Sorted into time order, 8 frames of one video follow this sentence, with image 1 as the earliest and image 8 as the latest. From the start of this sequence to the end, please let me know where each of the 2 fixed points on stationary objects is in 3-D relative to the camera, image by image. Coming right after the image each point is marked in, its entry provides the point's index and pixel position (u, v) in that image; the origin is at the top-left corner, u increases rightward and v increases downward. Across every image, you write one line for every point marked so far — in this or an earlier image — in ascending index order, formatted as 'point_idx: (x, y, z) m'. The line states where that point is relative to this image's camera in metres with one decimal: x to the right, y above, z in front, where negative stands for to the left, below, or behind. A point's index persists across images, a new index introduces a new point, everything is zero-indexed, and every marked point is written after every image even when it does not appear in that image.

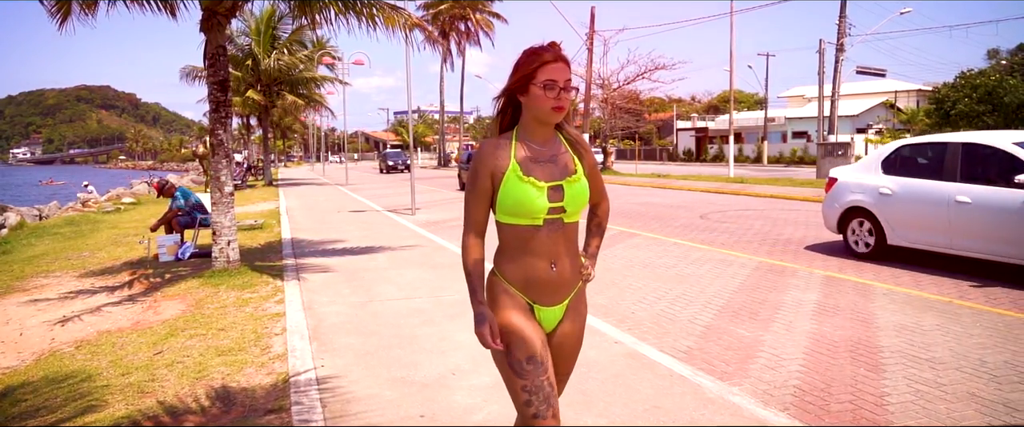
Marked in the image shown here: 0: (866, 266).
0: (+4.3, -0.6, +8.8) m
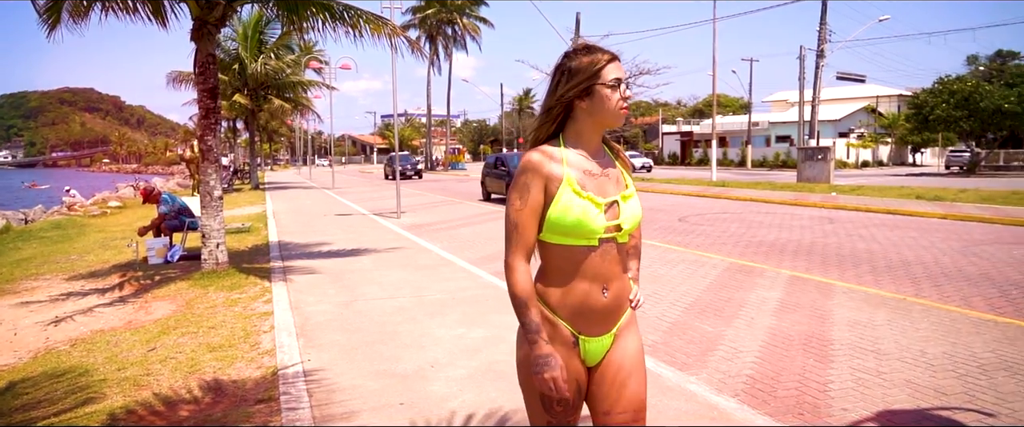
0: (+4.0, -0.7, +9.2) m
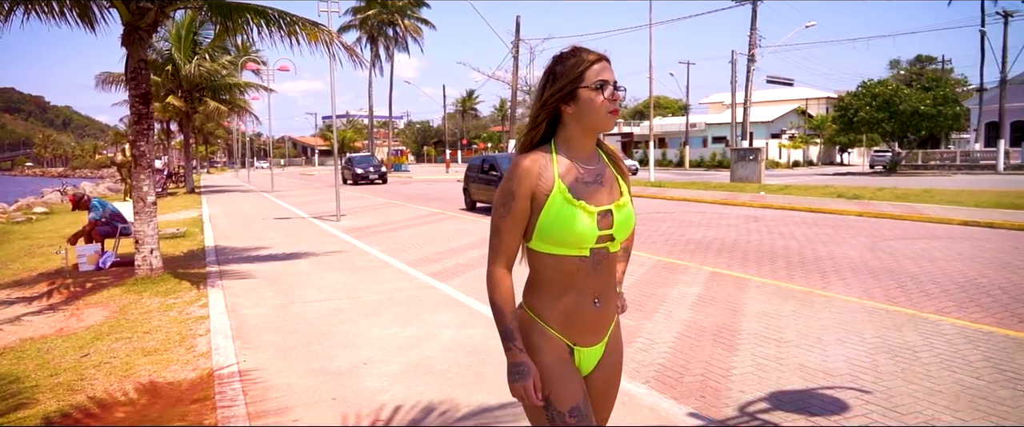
0: (+3.2, -0.7, +9.8) m
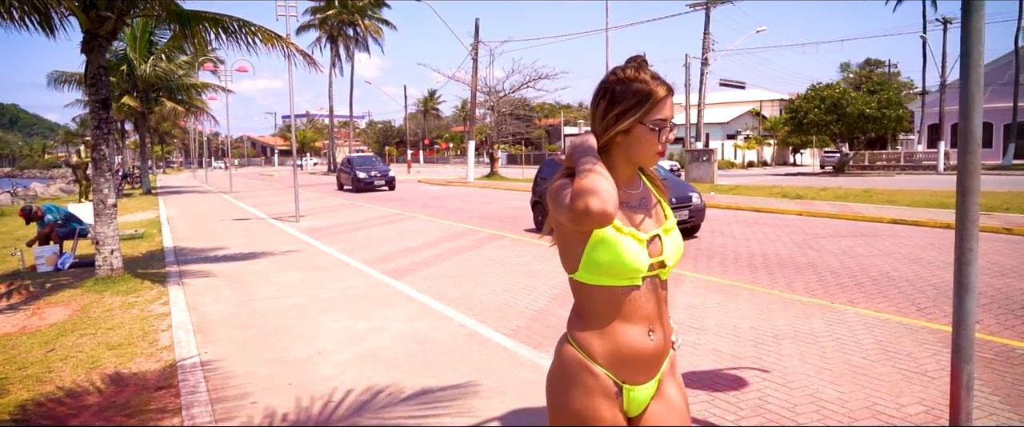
0: (+2.5, -0.7, +10.4) m
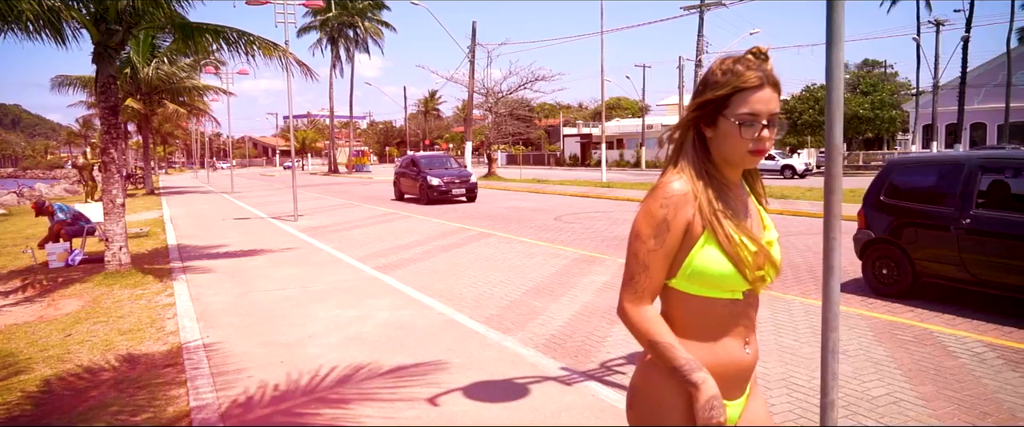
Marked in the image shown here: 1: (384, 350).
0: (+2.3, -0.6, +11.1) m
1: (-1.0, -1.1, +5.9) m
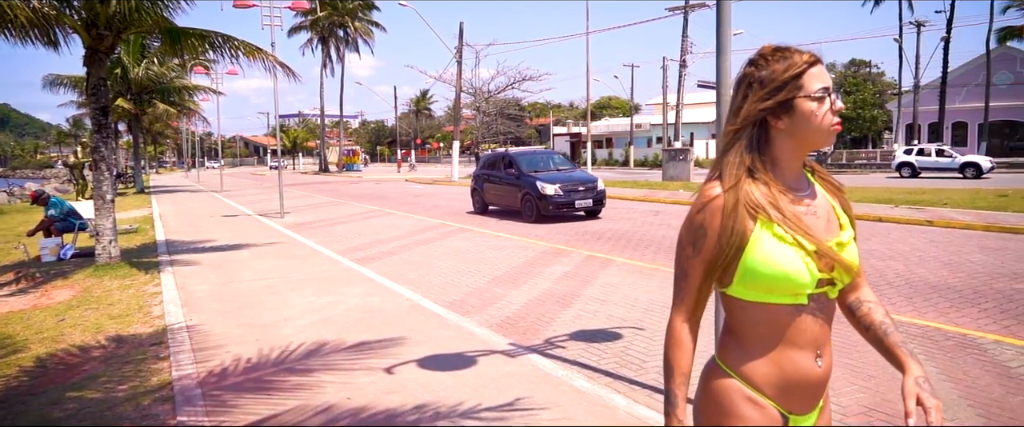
0: (+1.8, -0.6, +11.7) m
1: (-1.4, -1.0, +6.5) m
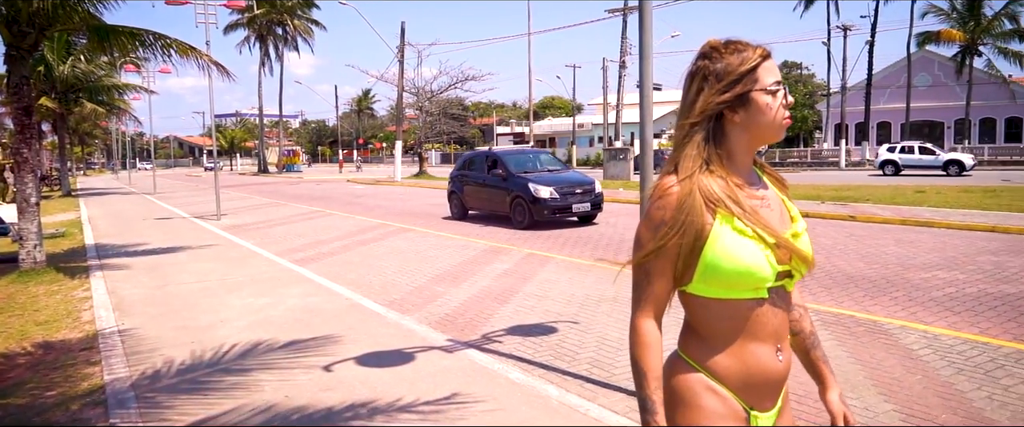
0: (+0.9, -0.5, +11.9) m
1: (-2.0, -1.0, +6.5) m
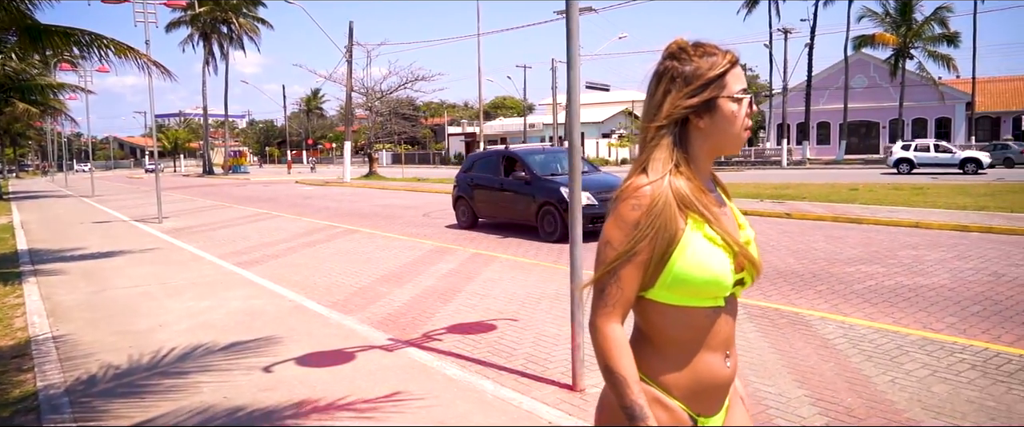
0: (0.0, -0.5, +12.1) m
1: (-2.5, -1.1, +6.5) m
